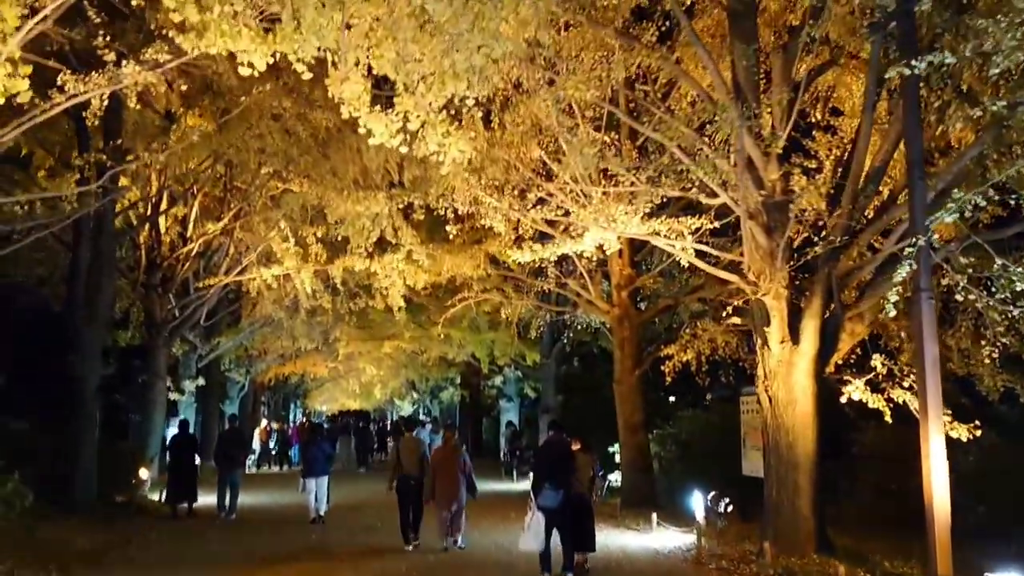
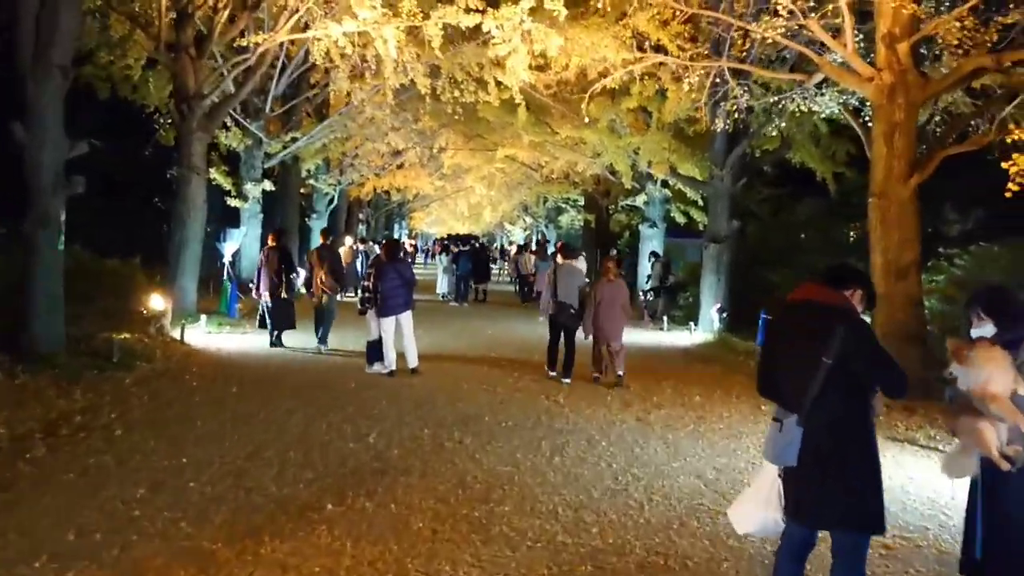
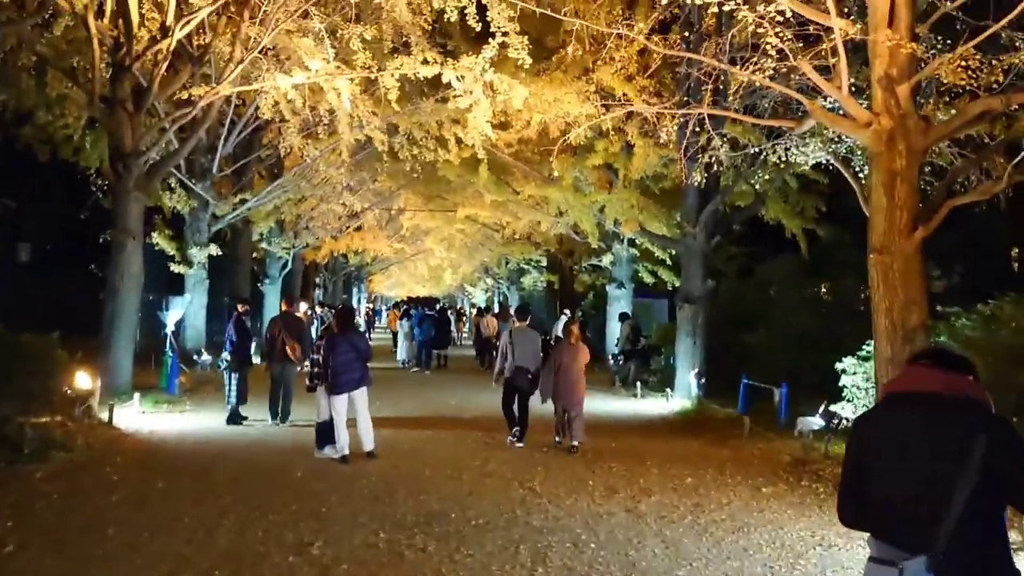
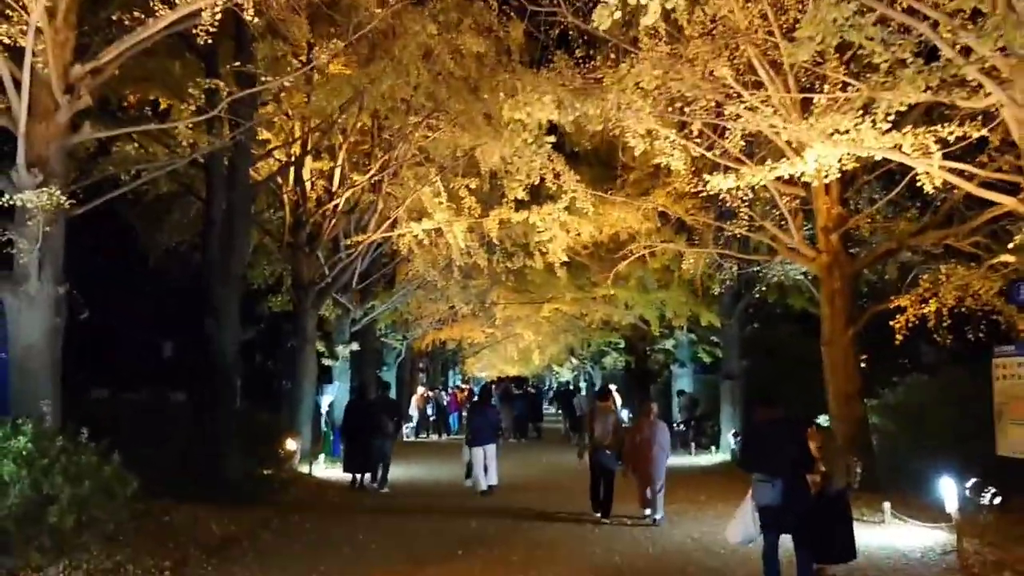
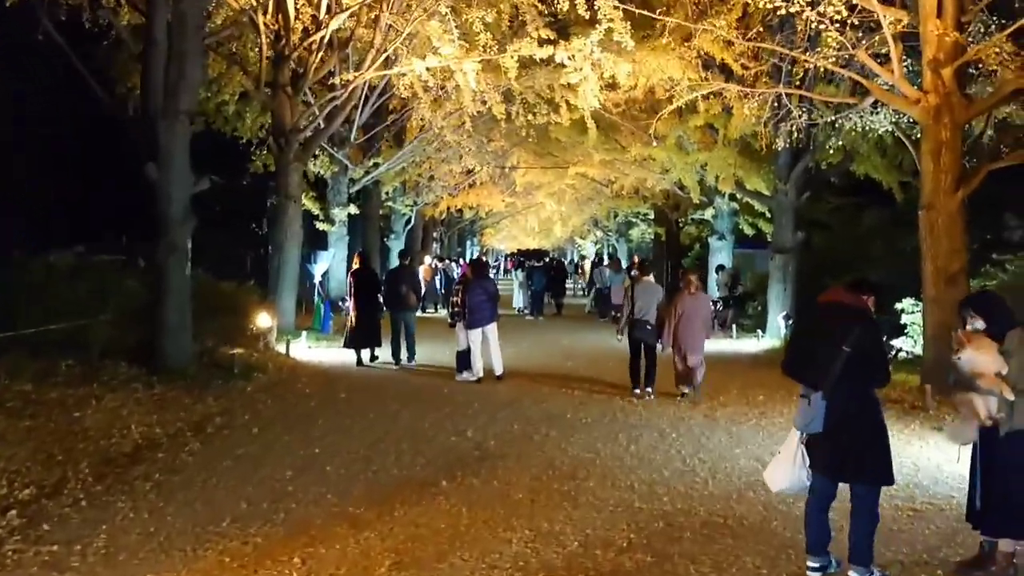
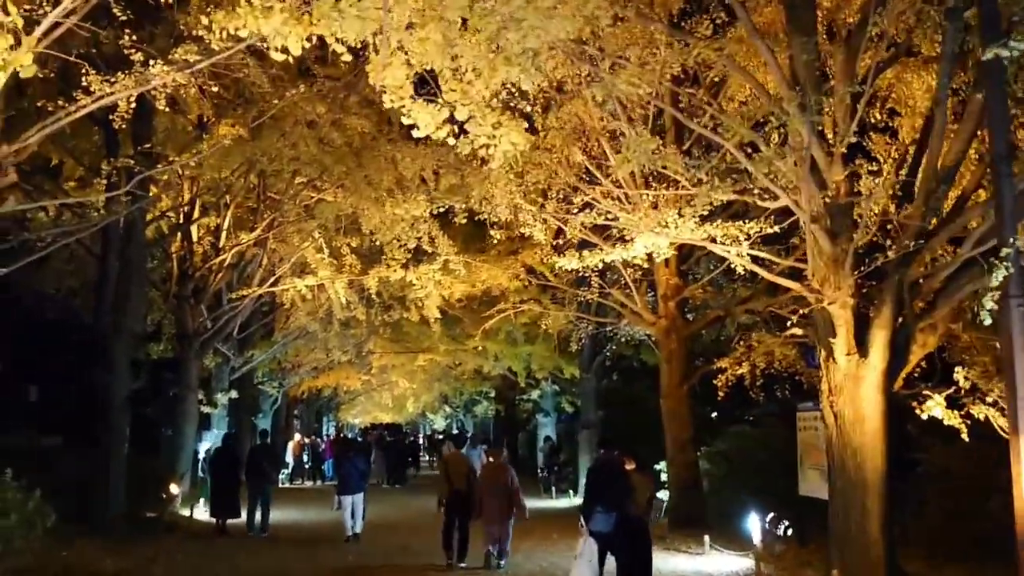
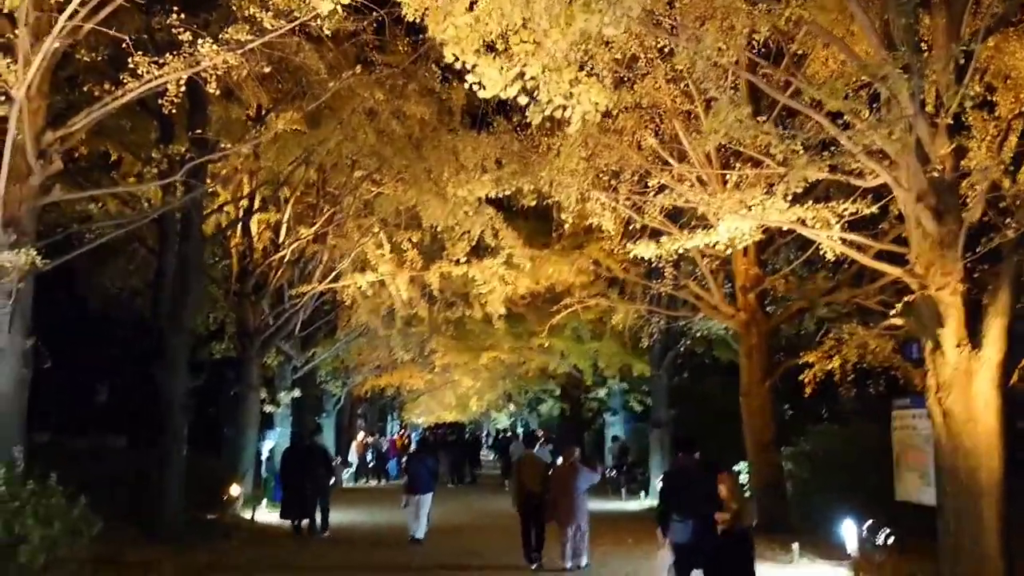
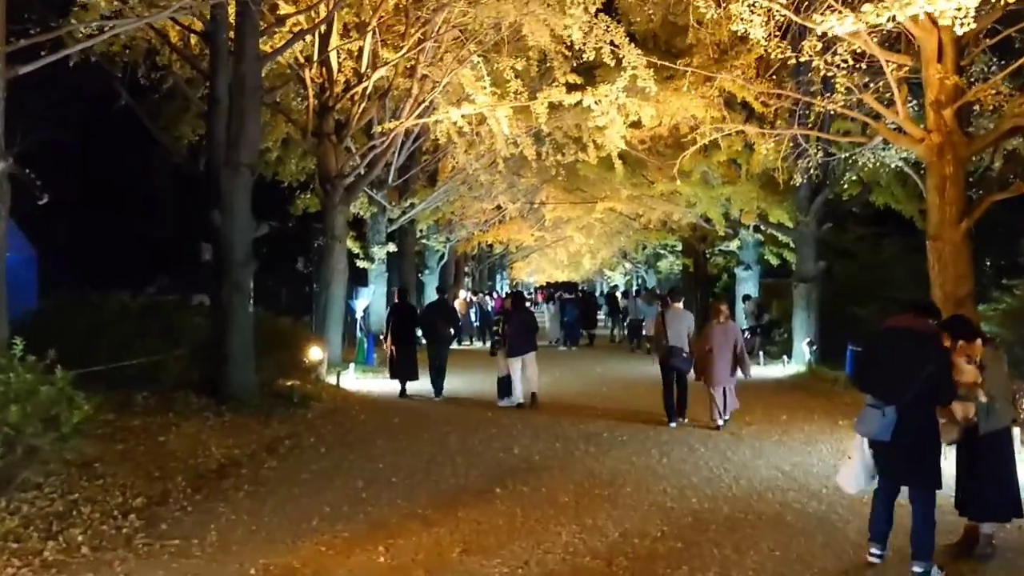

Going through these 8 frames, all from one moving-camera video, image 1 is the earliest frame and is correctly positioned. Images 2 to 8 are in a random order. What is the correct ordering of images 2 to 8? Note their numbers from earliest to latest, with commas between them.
6, 7, 4, 8, 5, 2, 3
